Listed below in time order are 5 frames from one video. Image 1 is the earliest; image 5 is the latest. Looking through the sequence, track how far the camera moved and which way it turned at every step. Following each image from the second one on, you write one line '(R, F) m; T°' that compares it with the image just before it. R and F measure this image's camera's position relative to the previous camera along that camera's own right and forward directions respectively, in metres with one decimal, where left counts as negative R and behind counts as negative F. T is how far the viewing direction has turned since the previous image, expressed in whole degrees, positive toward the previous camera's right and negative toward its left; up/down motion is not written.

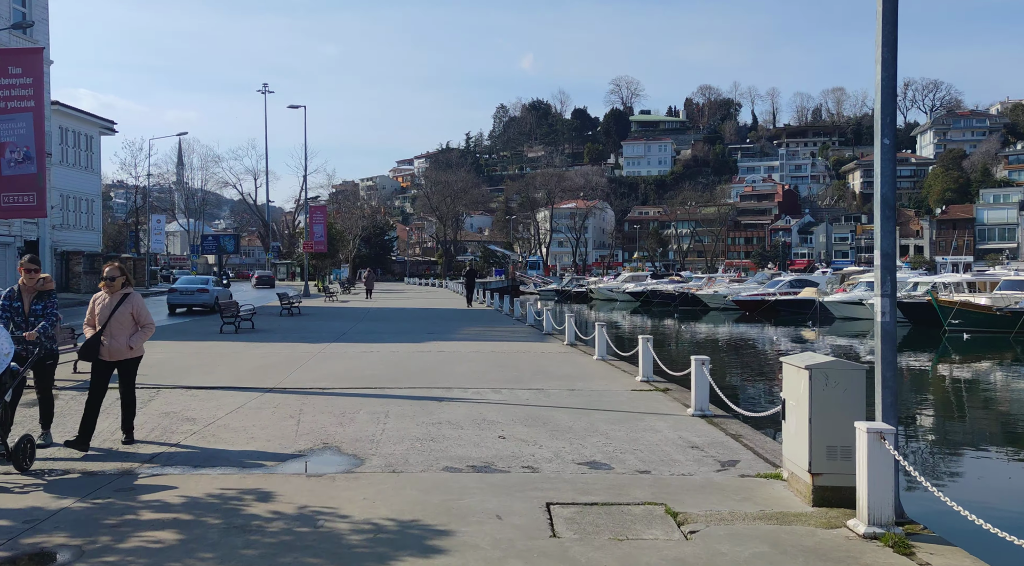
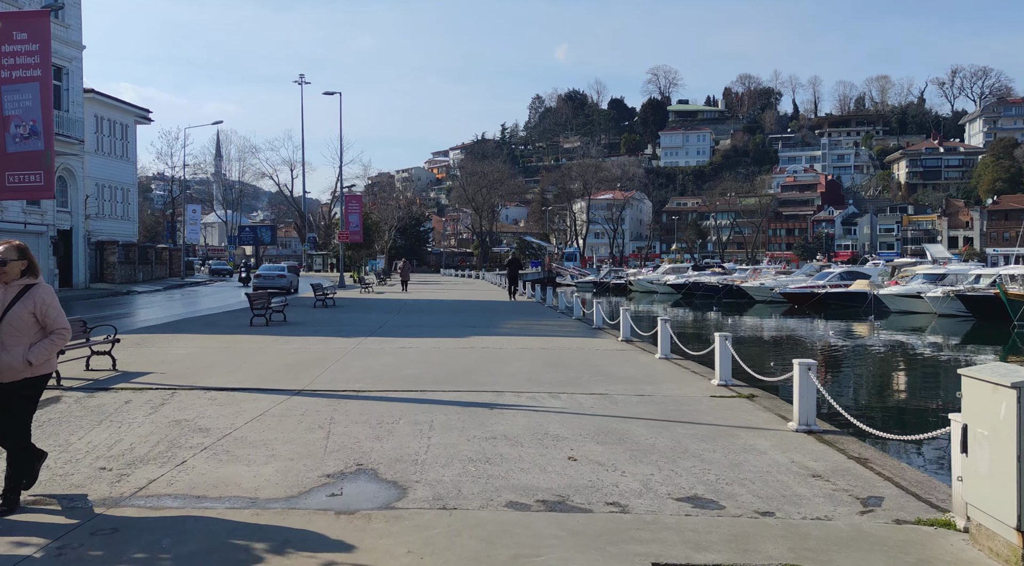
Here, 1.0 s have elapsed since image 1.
(-0.3, +1.6) m; -2°
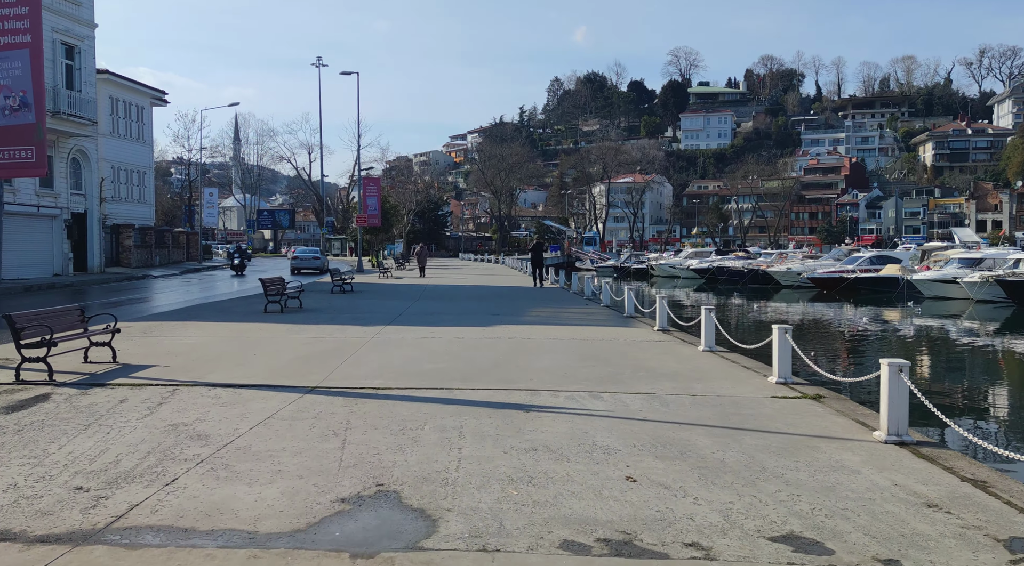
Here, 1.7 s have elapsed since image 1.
(-0.2, +1.1) m; -1°
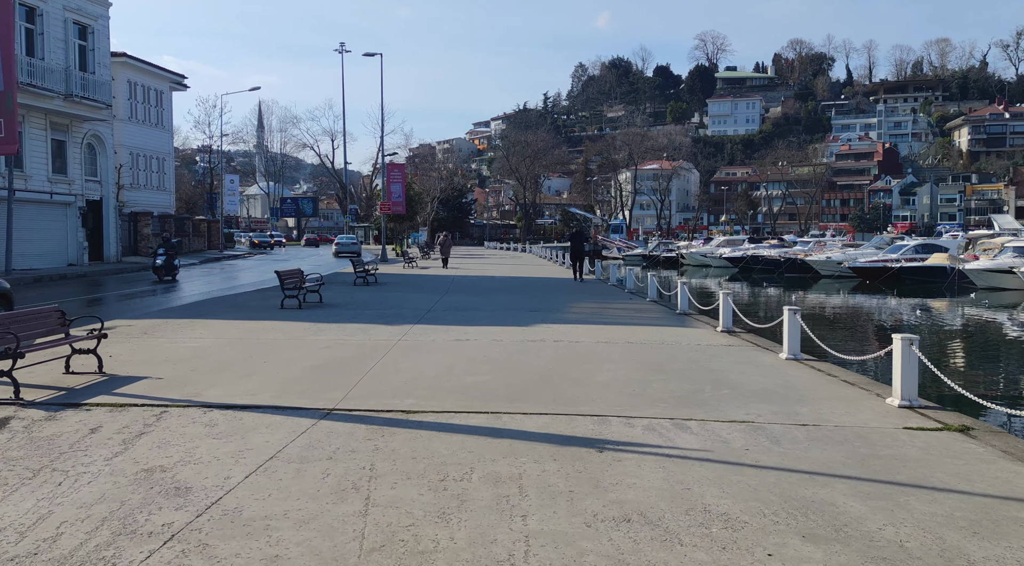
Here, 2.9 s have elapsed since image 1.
(-0.4, +1.9) m; -2°
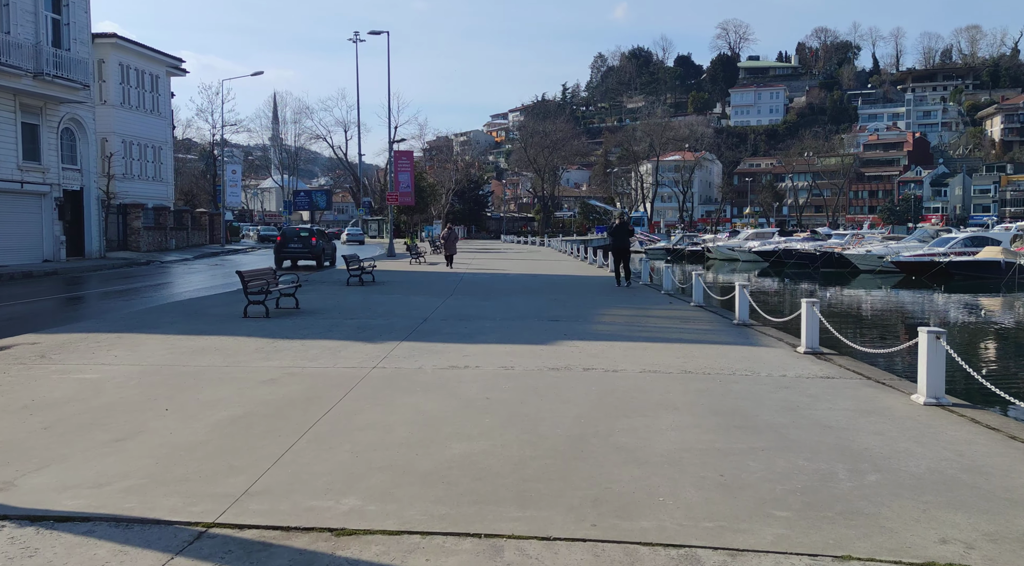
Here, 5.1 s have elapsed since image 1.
(0.0, +3.7) m; -1°
